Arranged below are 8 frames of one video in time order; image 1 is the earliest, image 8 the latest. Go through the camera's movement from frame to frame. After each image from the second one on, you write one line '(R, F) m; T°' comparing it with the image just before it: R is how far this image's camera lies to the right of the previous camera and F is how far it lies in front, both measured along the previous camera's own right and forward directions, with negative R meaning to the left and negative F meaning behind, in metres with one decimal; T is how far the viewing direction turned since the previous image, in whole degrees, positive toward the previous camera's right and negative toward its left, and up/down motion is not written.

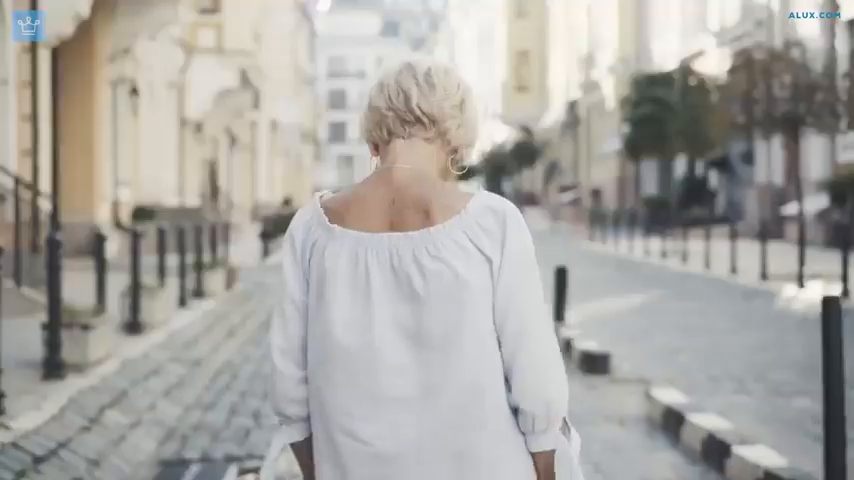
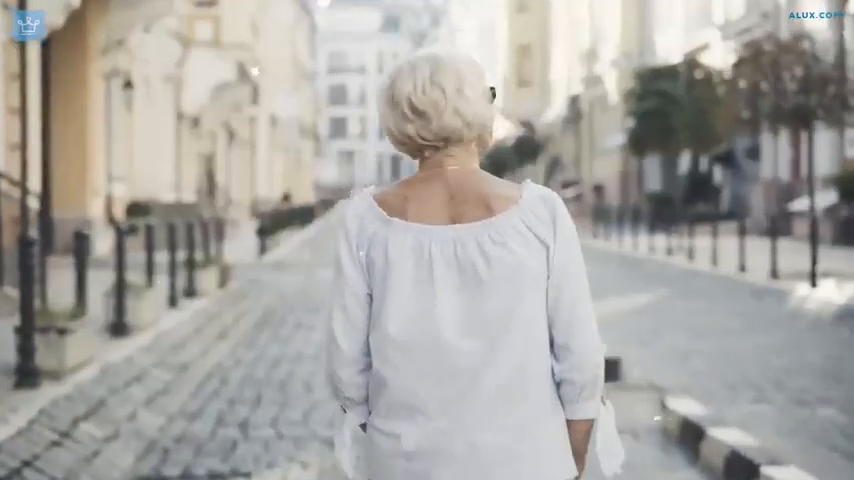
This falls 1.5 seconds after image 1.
(0.0, +0.5) m; 0°
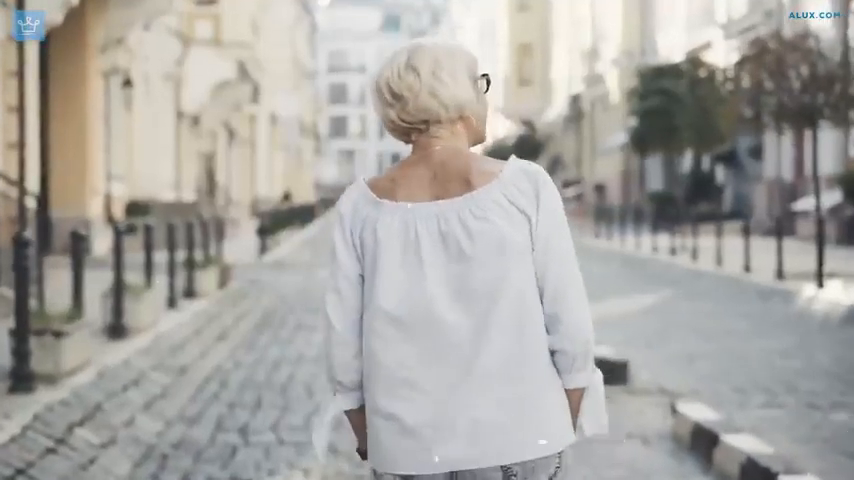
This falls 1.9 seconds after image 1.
(0.0, +0.2) m; 0°
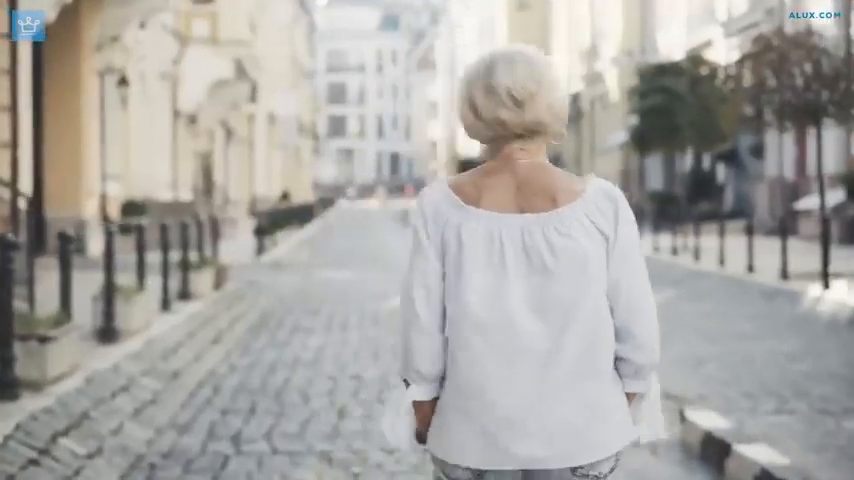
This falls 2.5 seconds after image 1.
(0.0, +0.2) m; 0°
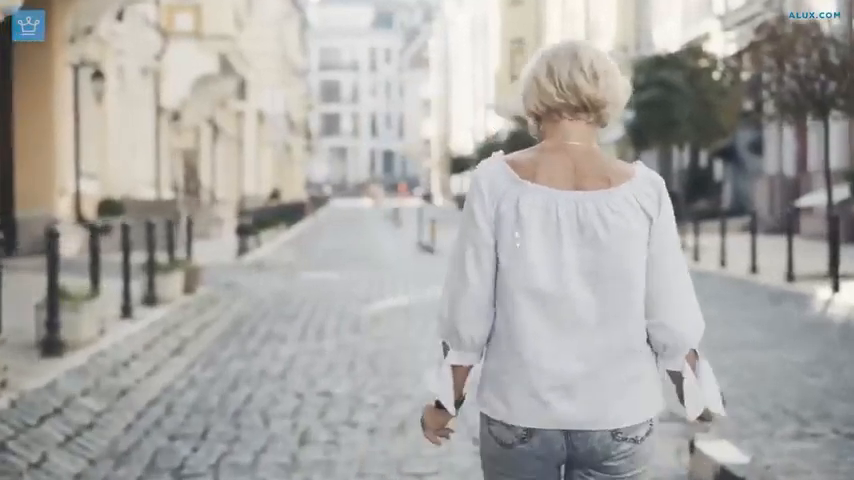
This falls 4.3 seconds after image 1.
(+0.1, +0.8) m; 0°
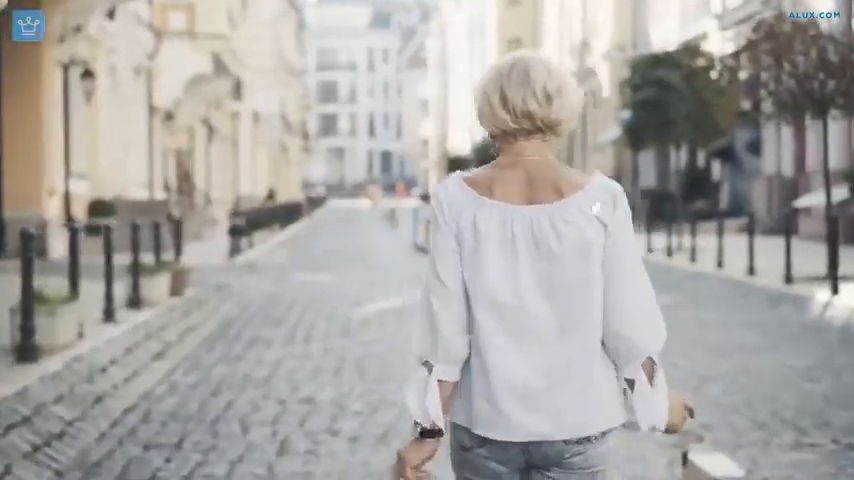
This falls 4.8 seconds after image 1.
(+0.1, +0.2) m; 0°
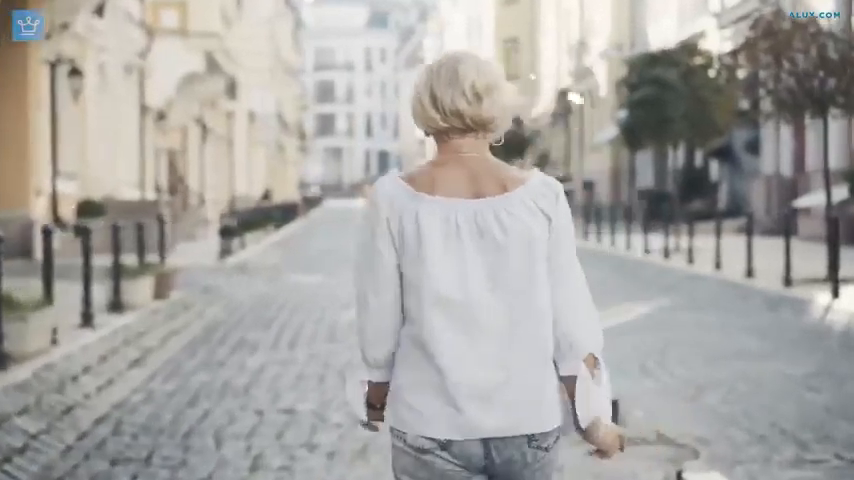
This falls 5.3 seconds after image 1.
(+0.1, +0.3) m; 0°
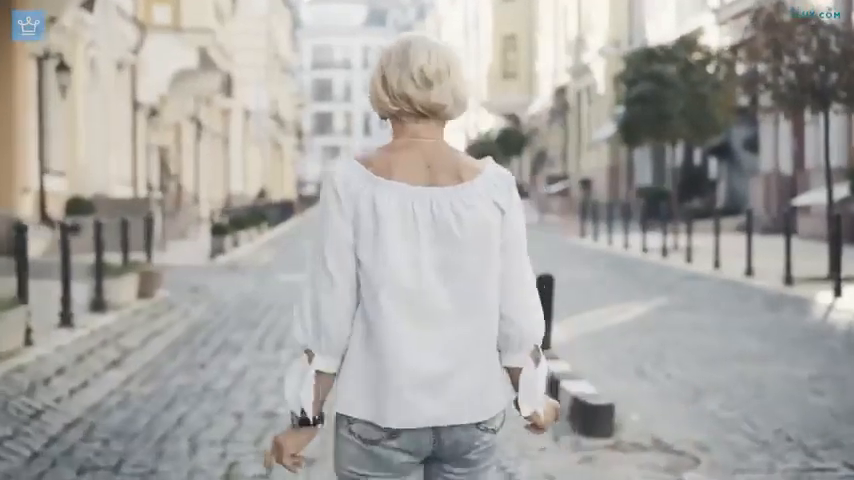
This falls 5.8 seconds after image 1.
(+0.1, +0.3) m; 0°
